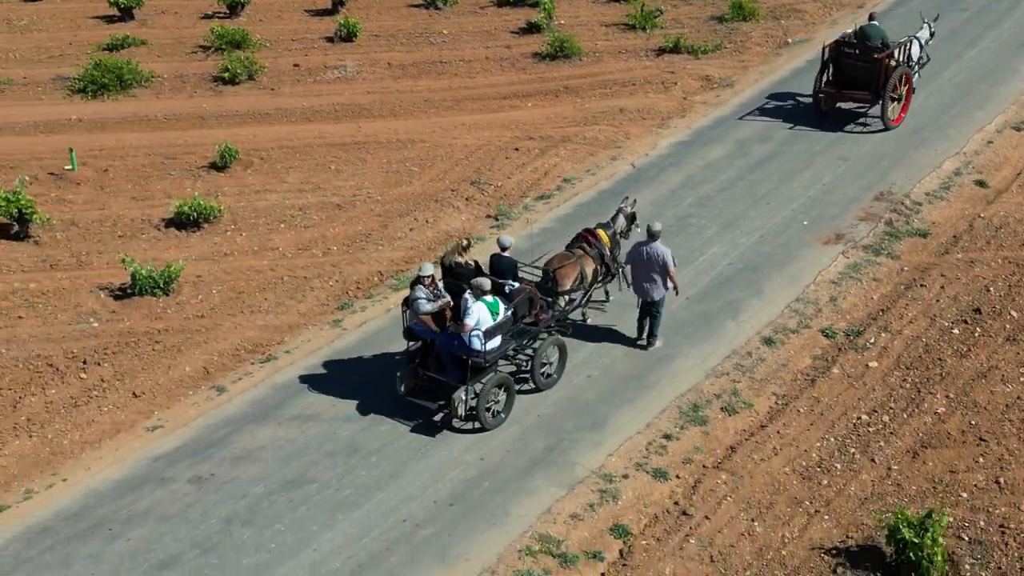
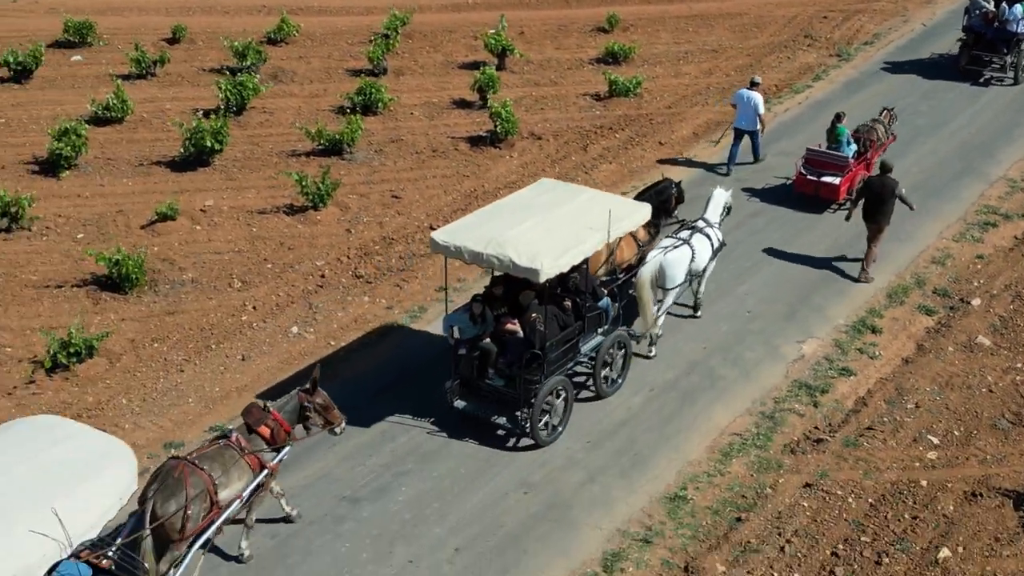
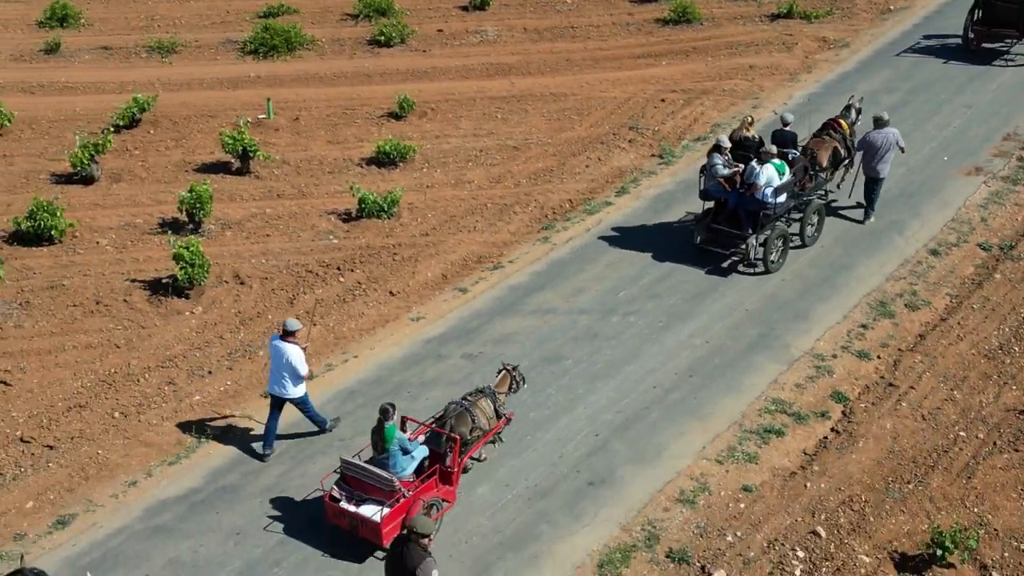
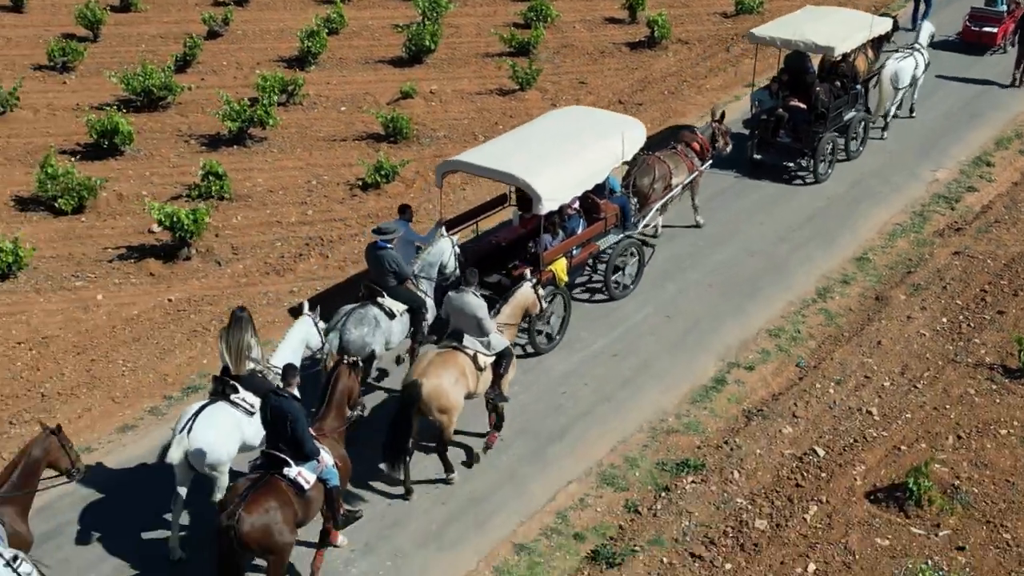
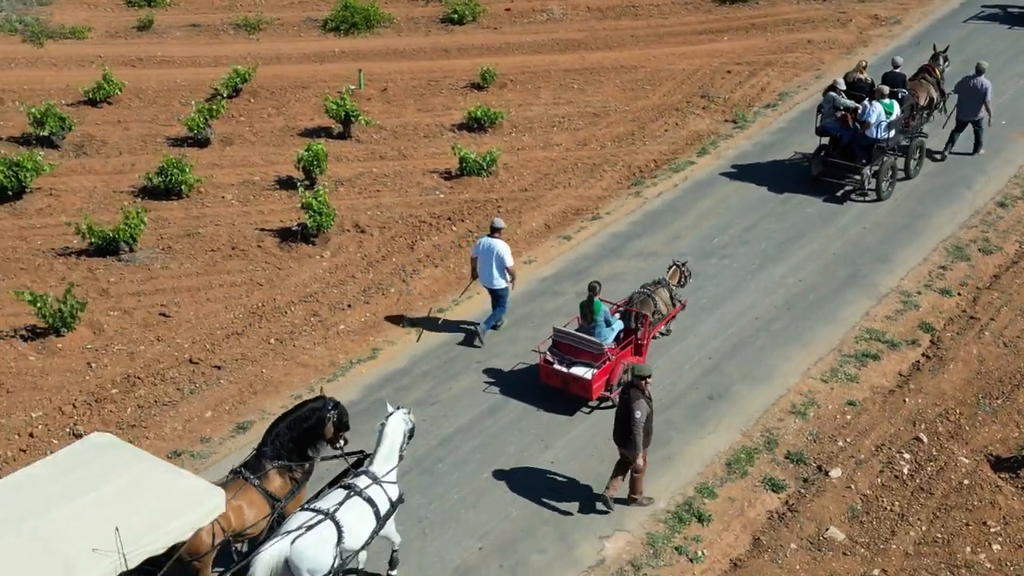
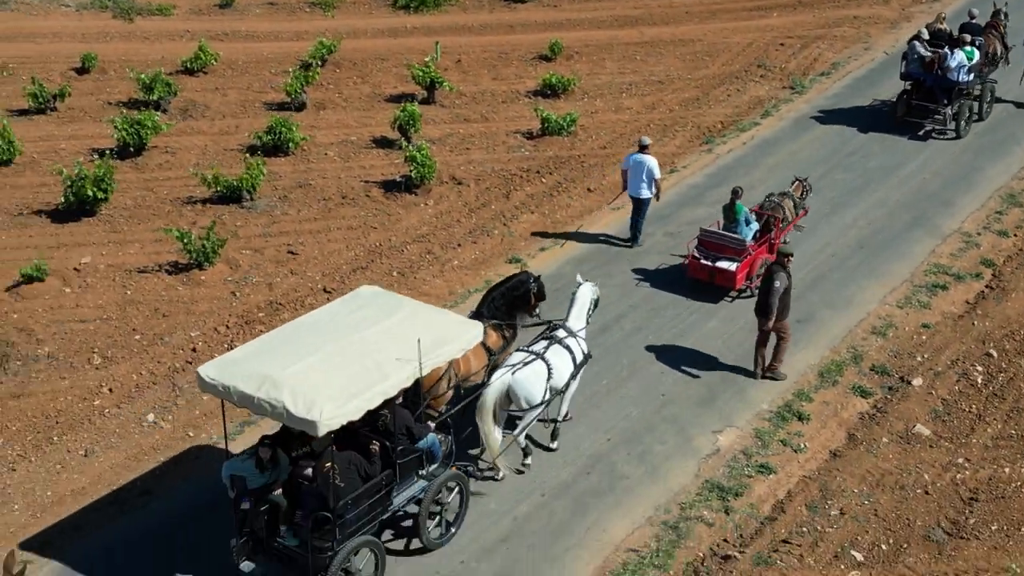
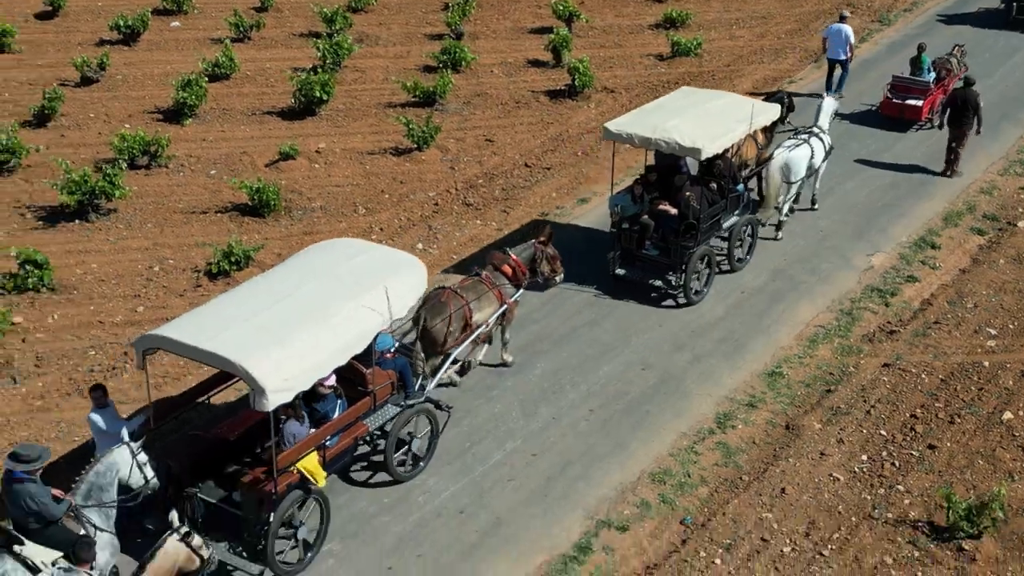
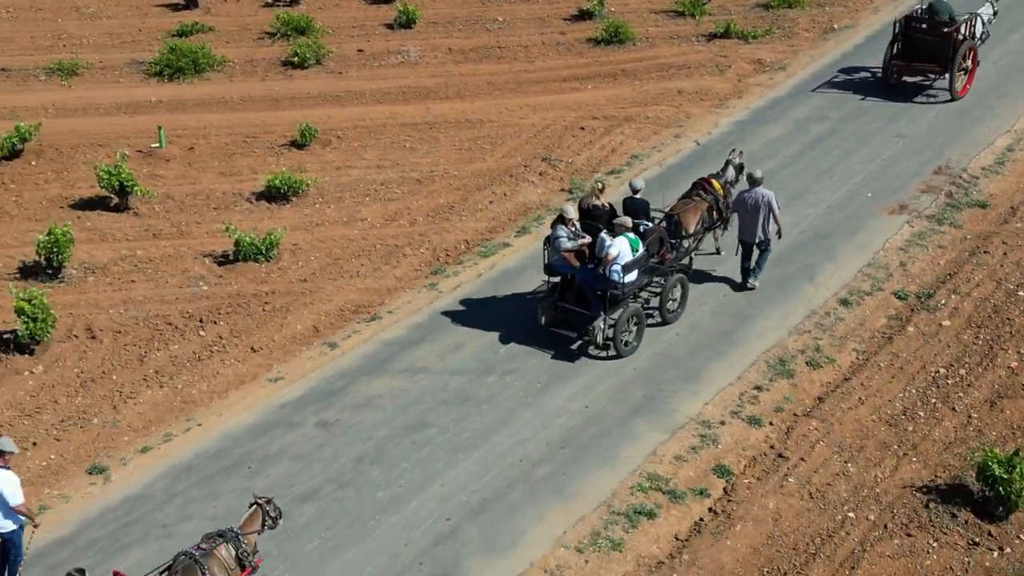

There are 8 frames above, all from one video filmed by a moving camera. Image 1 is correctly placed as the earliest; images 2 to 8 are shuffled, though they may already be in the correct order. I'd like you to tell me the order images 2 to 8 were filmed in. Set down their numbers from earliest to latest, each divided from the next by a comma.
8, 3, 5, 6, 2, 7, 4
